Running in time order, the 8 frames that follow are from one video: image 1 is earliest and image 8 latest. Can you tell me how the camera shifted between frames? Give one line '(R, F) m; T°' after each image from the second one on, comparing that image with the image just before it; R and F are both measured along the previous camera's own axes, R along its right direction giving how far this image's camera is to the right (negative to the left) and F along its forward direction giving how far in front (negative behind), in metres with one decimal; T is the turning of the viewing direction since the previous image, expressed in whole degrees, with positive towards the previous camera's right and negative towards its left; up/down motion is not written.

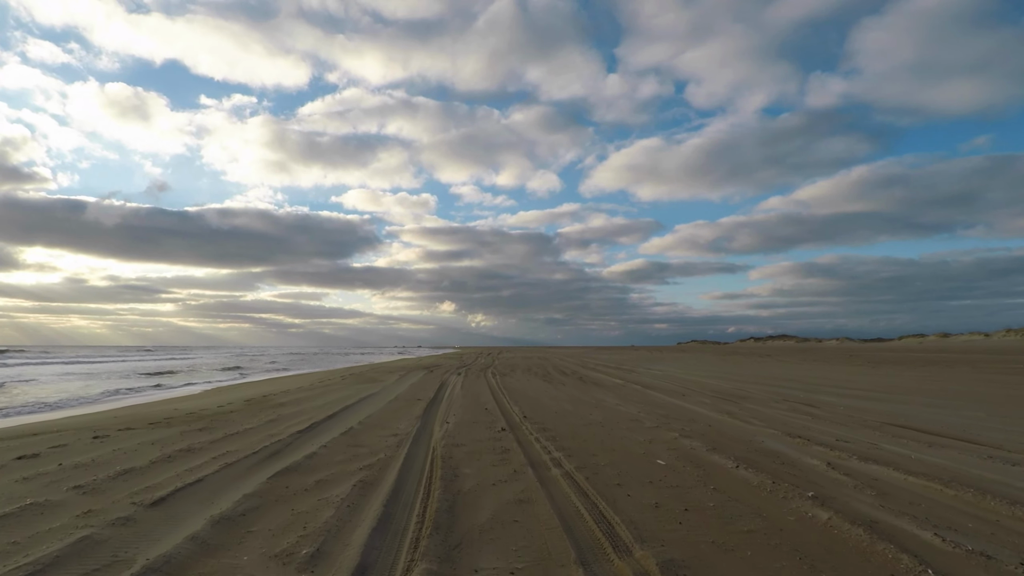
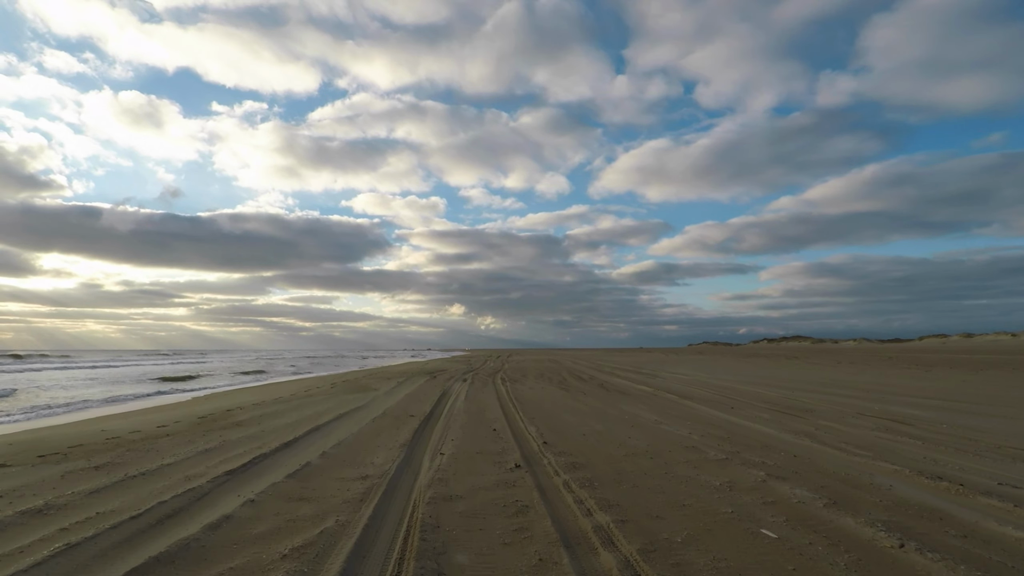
(-0.1, +2.3) m; -1°
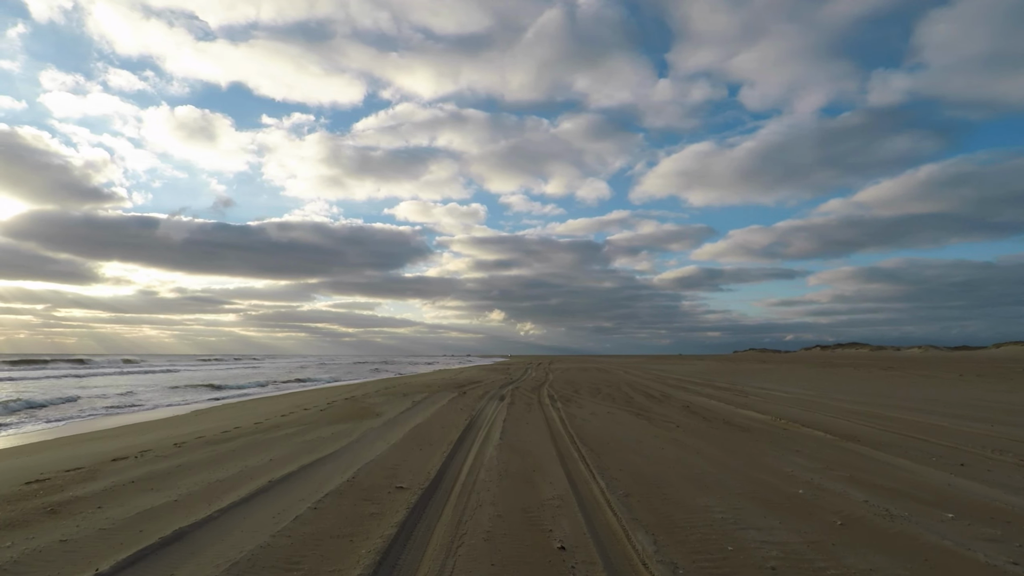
(-0.4, +4.5) m; -5°
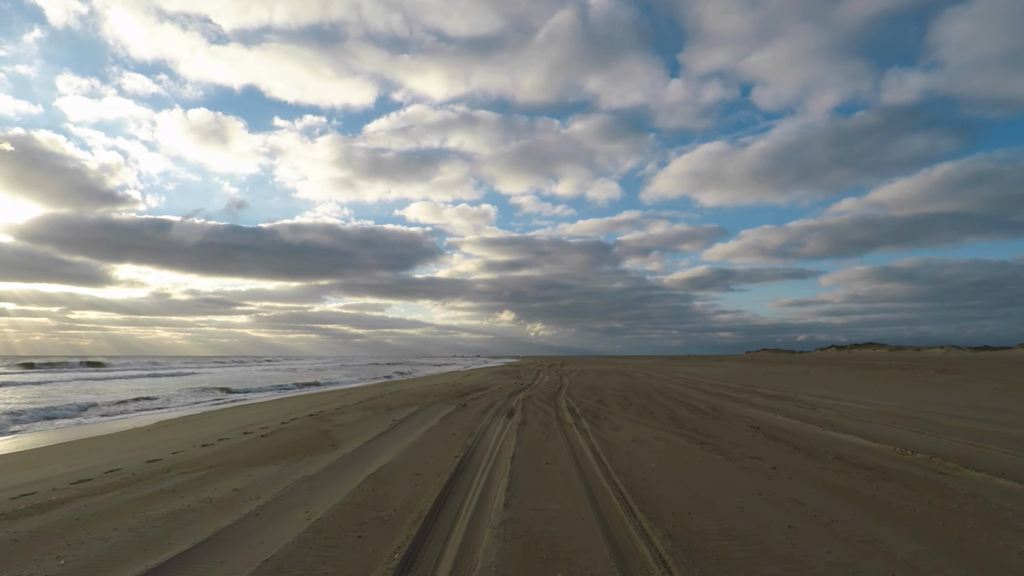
(-0.2, +2.9) m; -1°
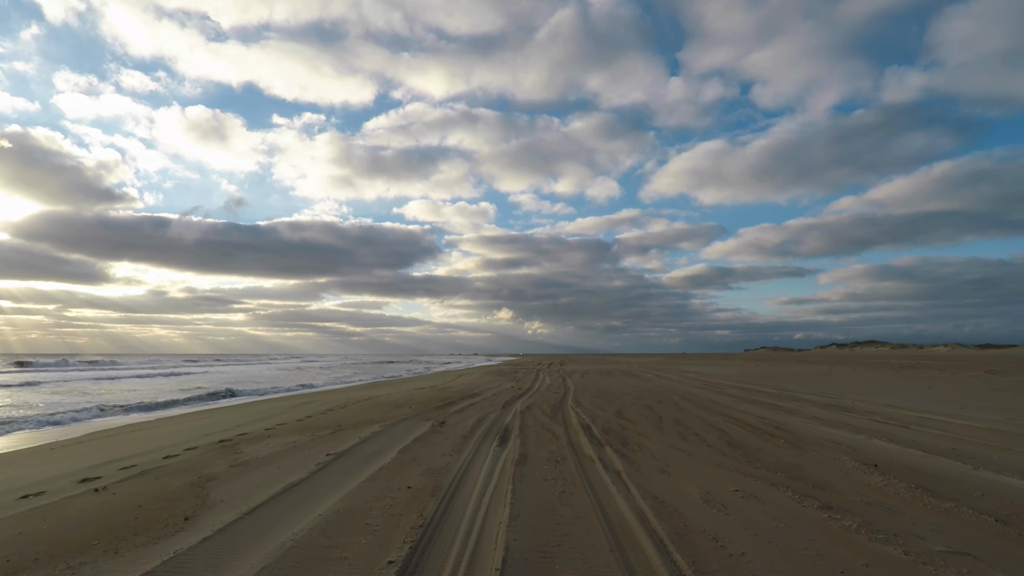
(-0.4, +0.6) m; 0°
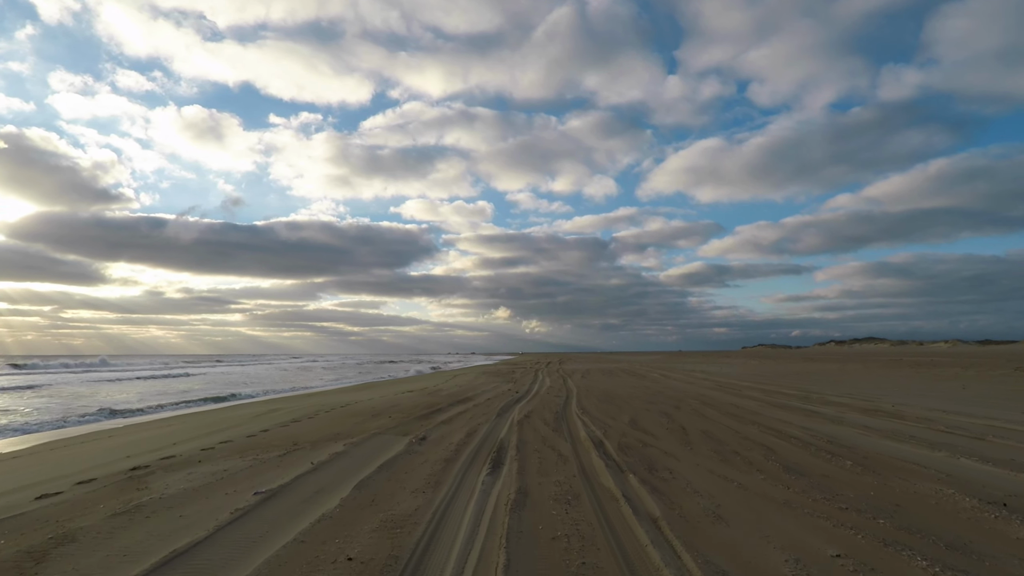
(+0.1, +0.1) m; 0°
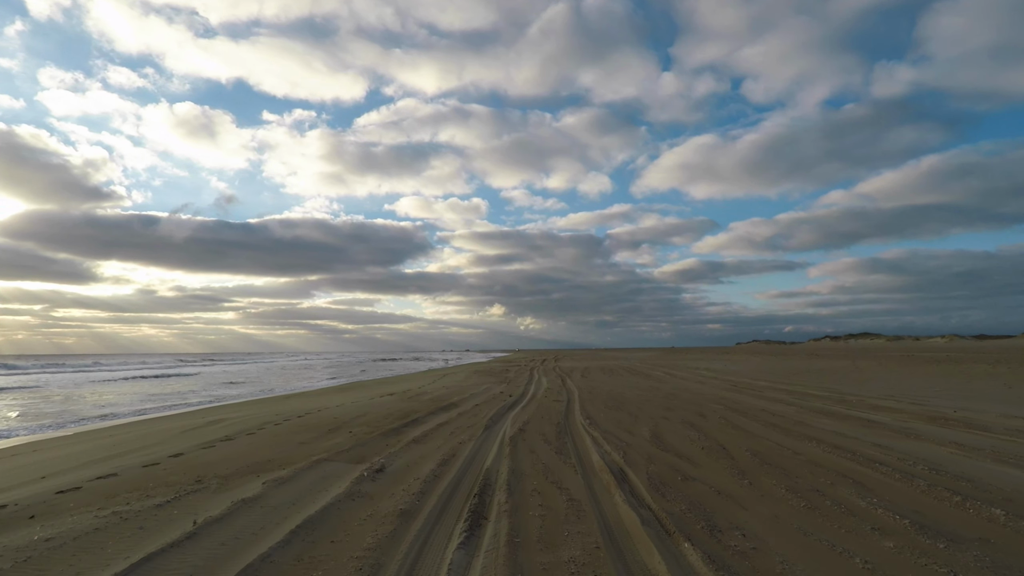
(+0.2, +0.3) m; +1°
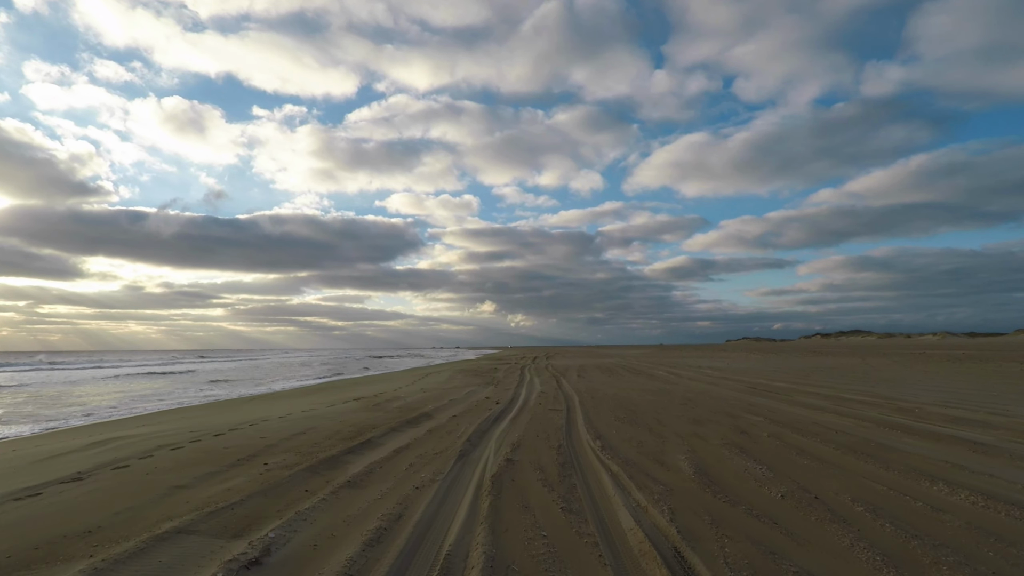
(+0.3, +0.6) m; +1°
